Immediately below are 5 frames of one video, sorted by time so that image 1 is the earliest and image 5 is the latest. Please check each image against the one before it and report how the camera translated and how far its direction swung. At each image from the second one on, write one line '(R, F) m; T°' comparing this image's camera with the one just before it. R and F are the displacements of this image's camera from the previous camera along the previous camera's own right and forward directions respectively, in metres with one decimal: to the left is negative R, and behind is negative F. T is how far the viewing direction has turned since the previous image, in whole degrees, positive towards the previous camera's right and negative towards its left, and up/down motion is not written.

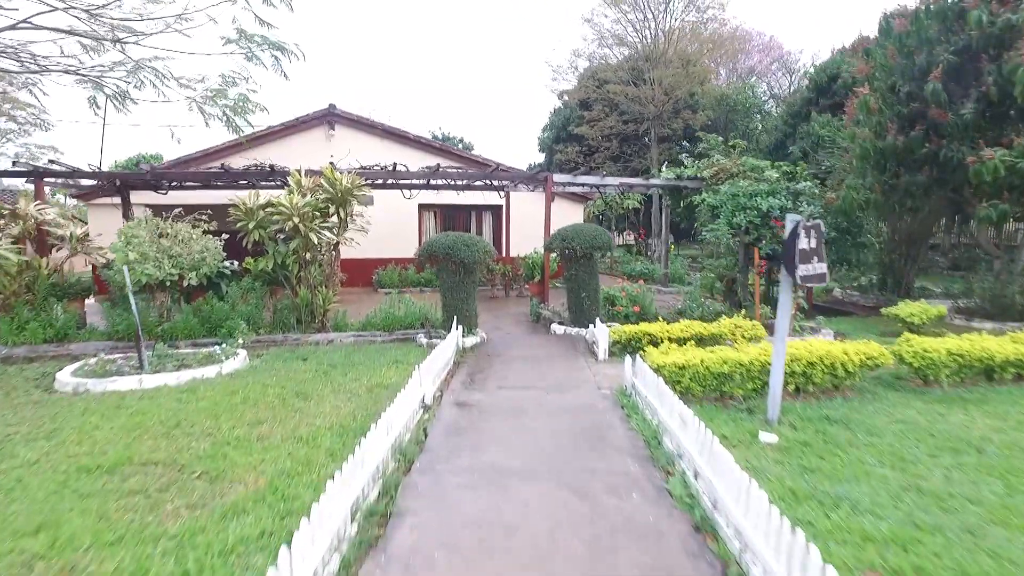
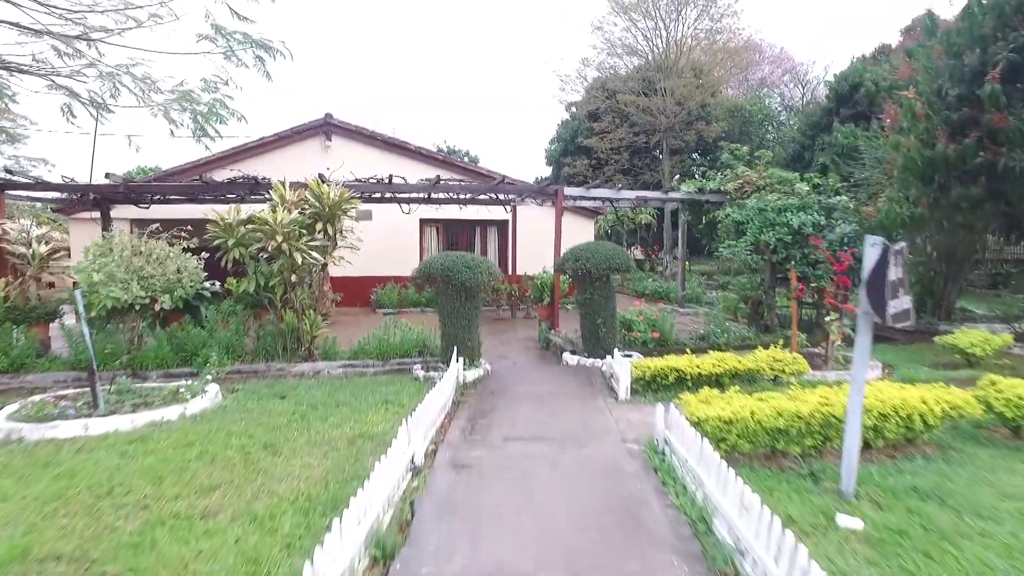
(0.0, +0.8) m; -1°
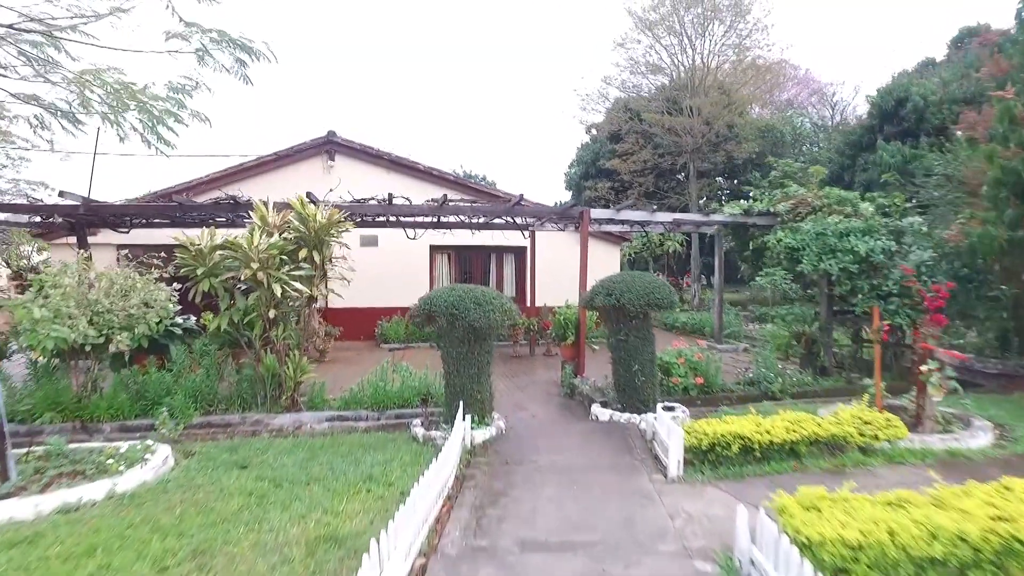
(0.0, +1.1) m; -2°
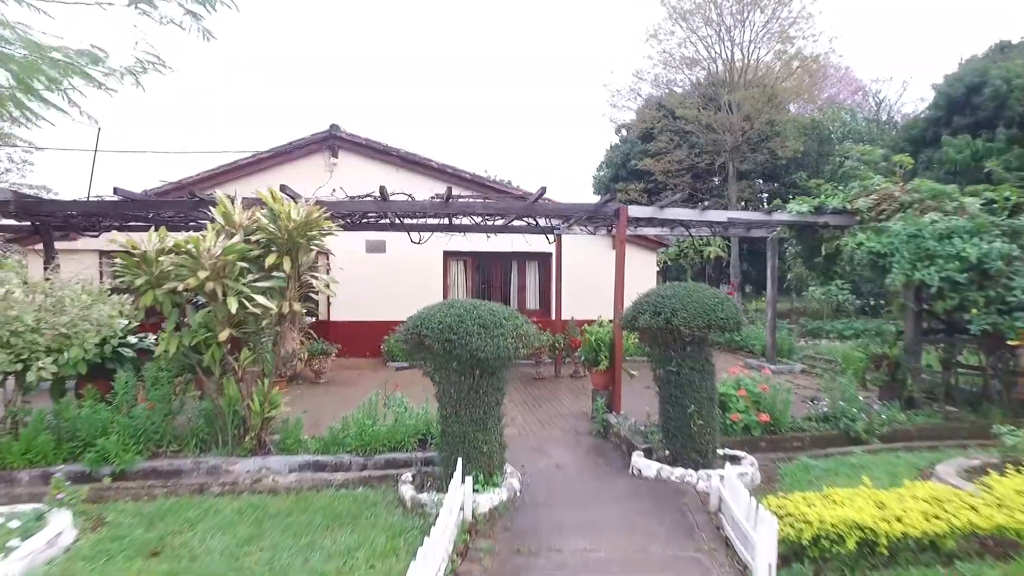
(+0.1, +1.3) m; -2°
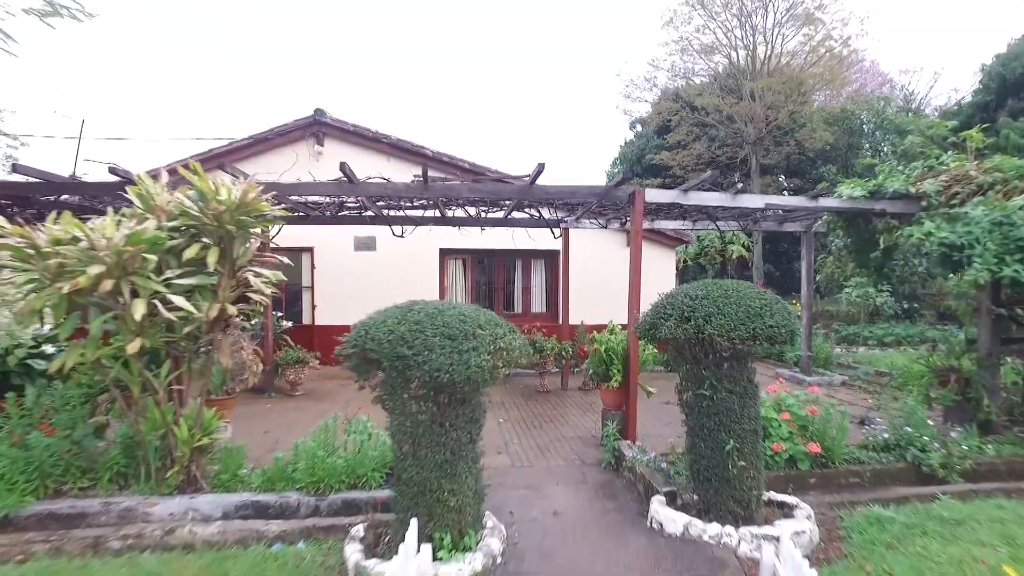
(+0.2, +1.1) m; -1°
